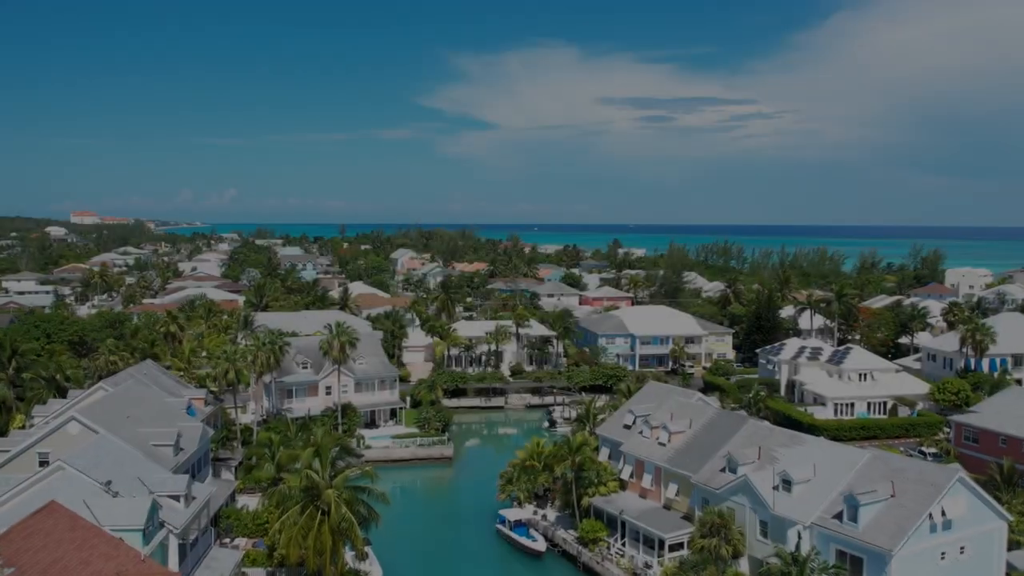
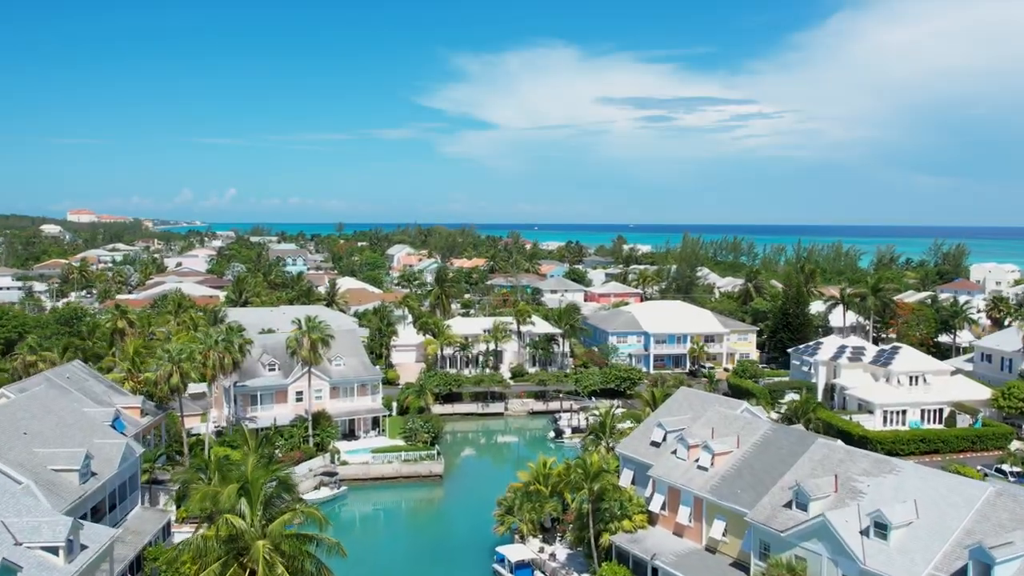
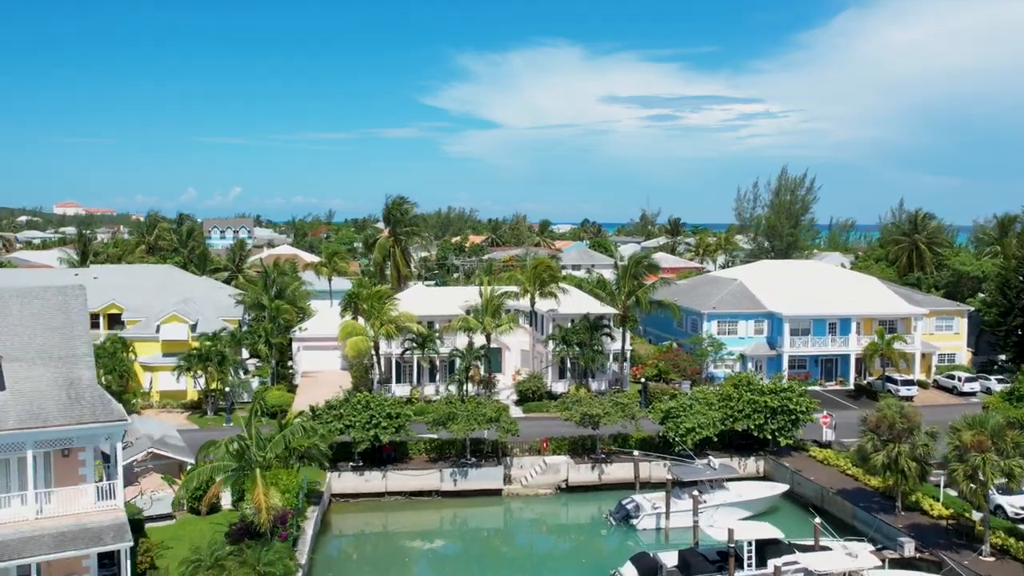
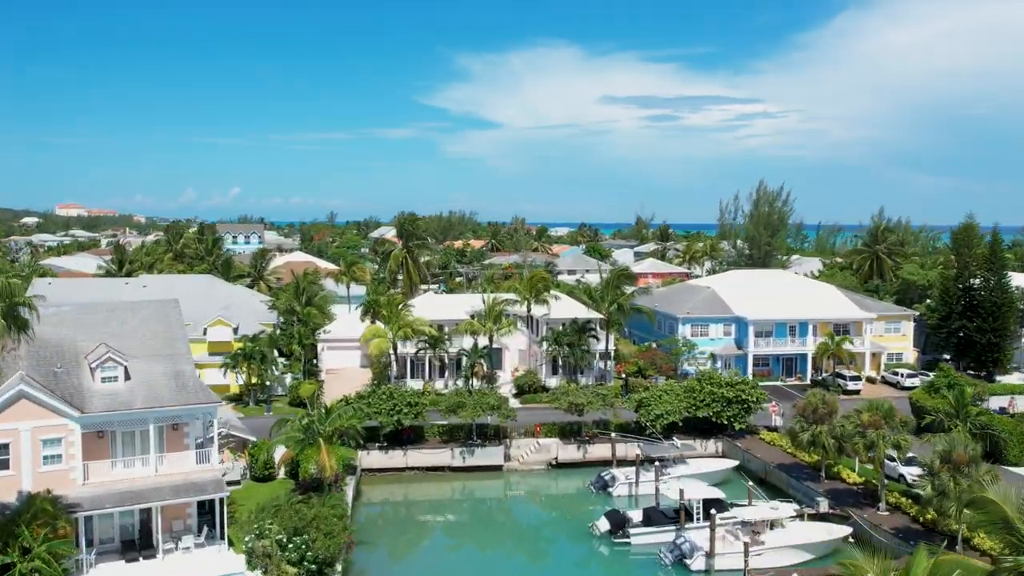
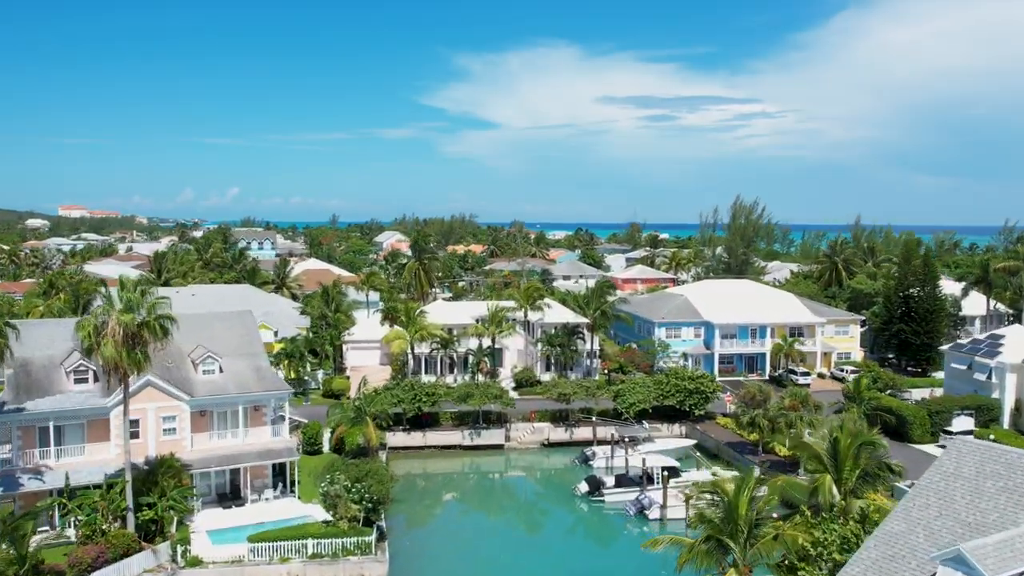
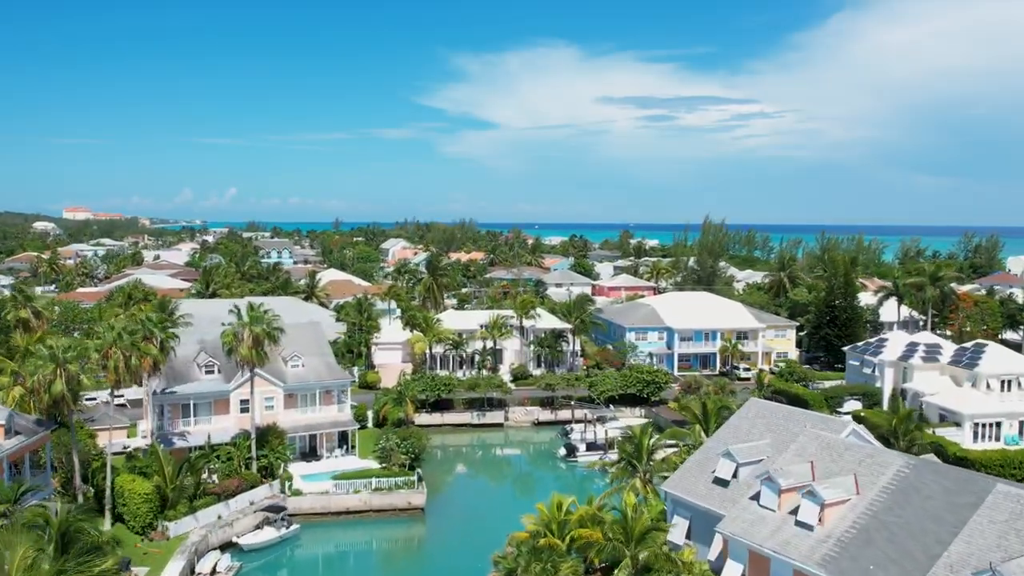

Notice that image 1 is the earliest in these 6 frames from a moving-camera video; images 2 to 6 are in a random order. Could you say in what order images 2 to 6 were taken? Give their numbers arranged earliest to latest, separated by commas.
2, 6, 5, 4, 3
